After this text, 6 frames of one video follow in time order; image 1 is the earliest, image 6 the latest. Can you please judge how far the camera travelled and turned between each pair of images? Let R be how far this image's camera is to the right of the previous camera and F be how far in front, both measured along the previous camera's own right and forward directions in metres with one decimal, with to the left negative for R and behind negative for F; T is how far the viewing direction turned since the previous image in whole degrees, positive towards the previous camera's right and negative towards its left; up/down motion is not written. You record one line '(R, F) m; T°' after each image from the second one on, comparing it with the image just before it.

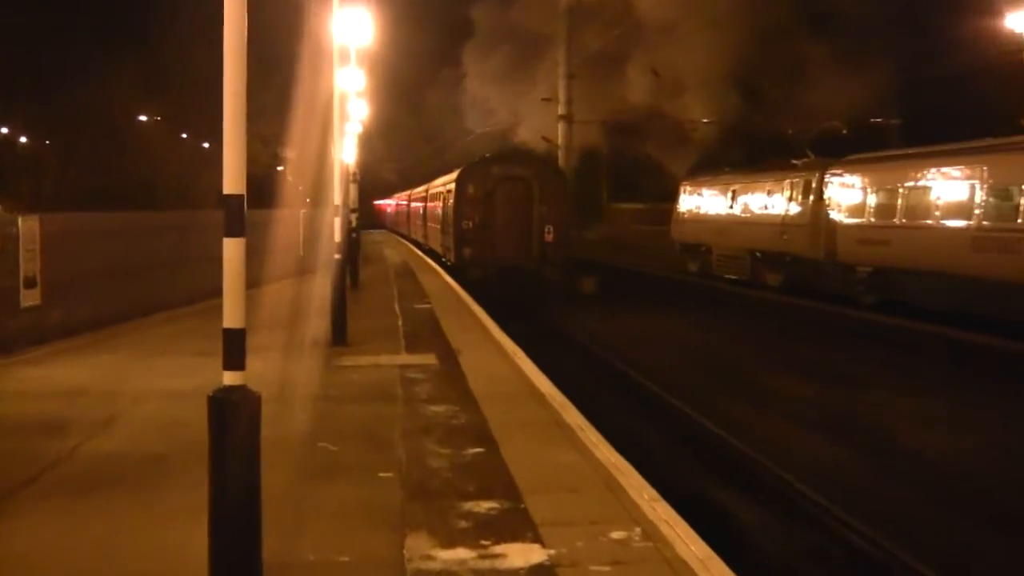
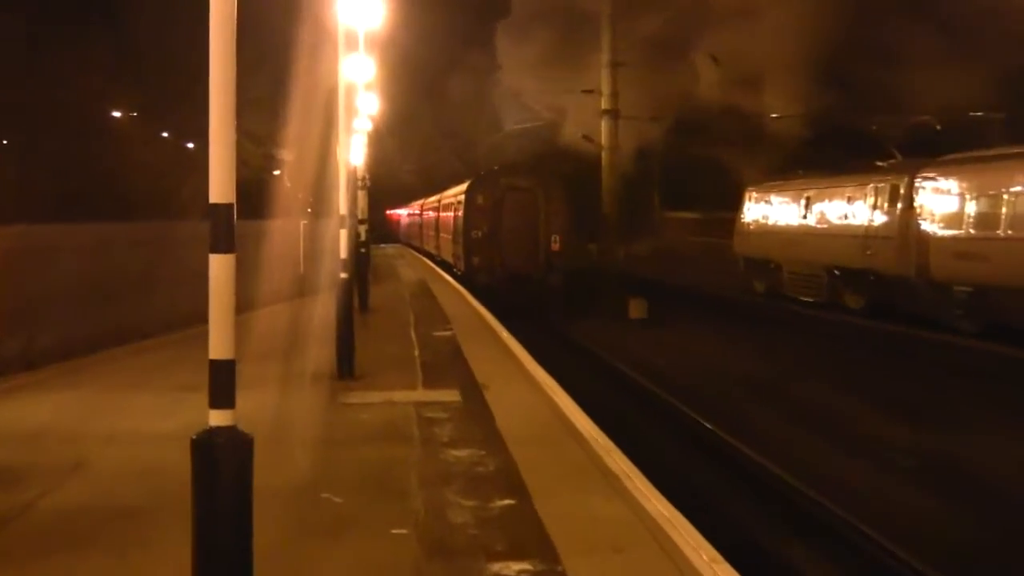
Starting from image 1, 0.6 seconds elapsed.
(-0.2, +3.0) m; 0°
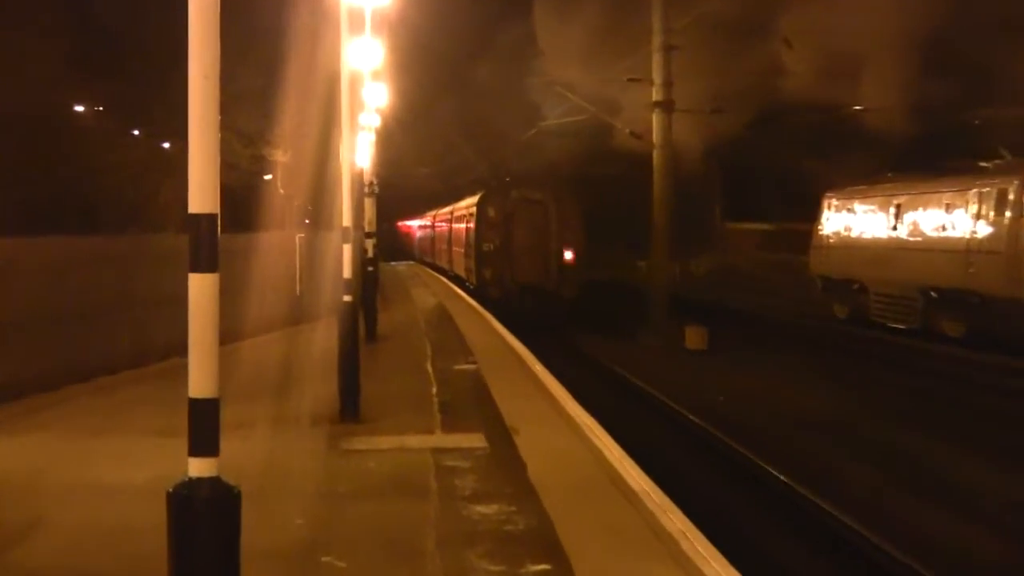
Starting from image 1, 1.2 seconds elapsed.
(-0.2, +2.7) m; 0°
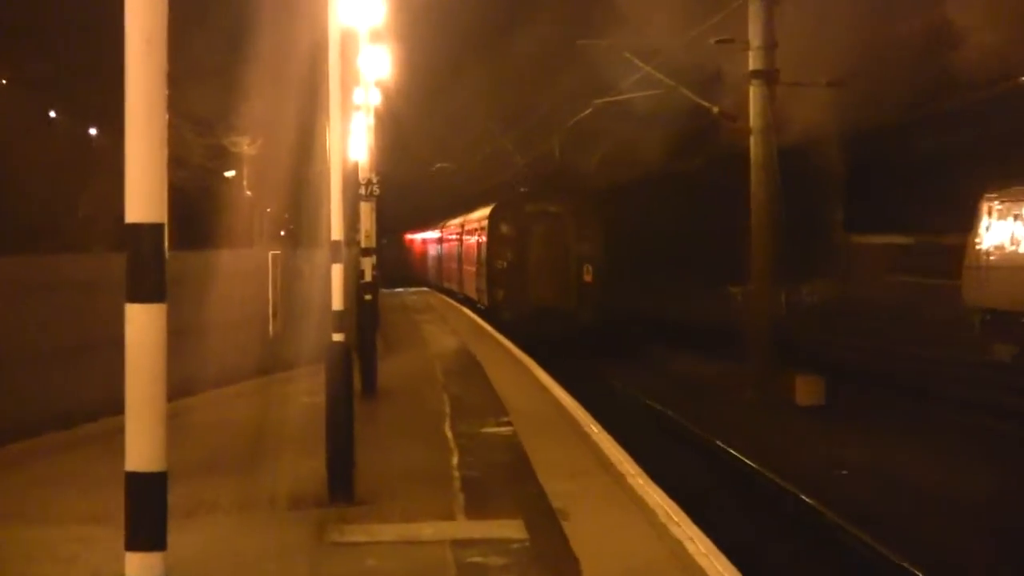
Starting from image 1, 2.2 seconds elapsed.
(-0.3, +3.8) m; 0°
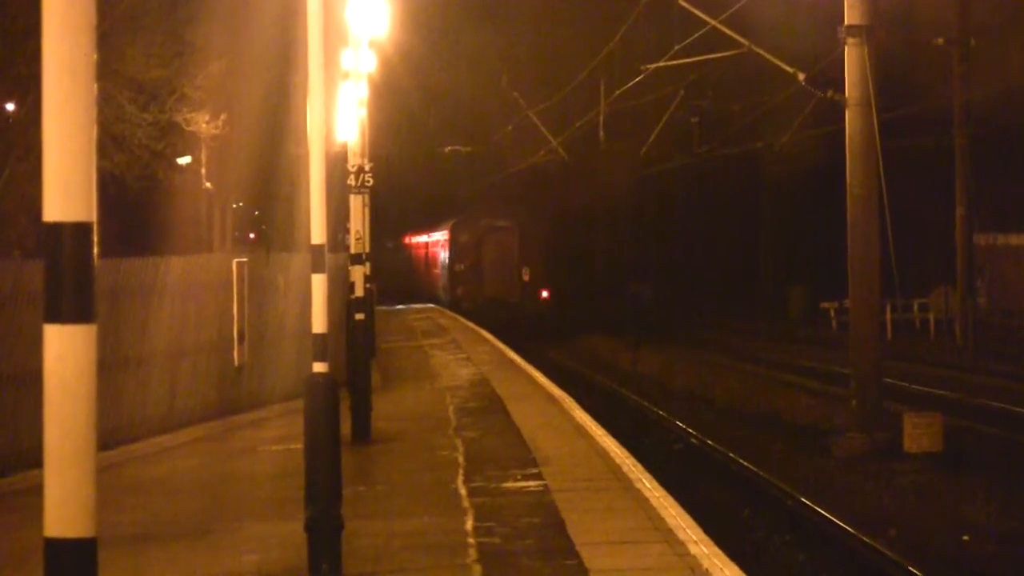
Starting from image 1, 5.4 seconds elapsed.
(-0.1, +2.4) m; 0°
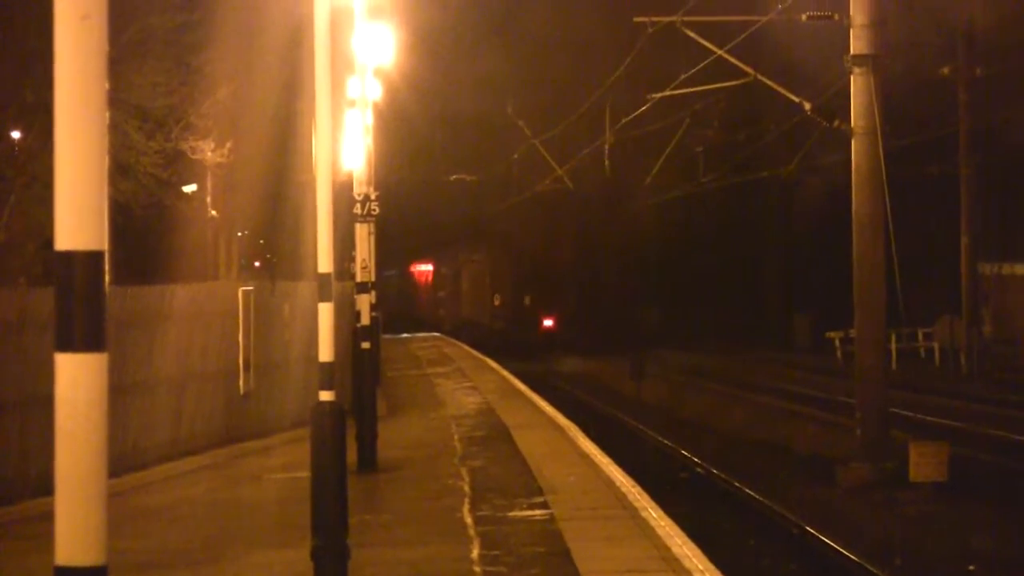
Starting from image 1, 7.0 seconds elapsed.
(0.0, 0.0) m; 0°
